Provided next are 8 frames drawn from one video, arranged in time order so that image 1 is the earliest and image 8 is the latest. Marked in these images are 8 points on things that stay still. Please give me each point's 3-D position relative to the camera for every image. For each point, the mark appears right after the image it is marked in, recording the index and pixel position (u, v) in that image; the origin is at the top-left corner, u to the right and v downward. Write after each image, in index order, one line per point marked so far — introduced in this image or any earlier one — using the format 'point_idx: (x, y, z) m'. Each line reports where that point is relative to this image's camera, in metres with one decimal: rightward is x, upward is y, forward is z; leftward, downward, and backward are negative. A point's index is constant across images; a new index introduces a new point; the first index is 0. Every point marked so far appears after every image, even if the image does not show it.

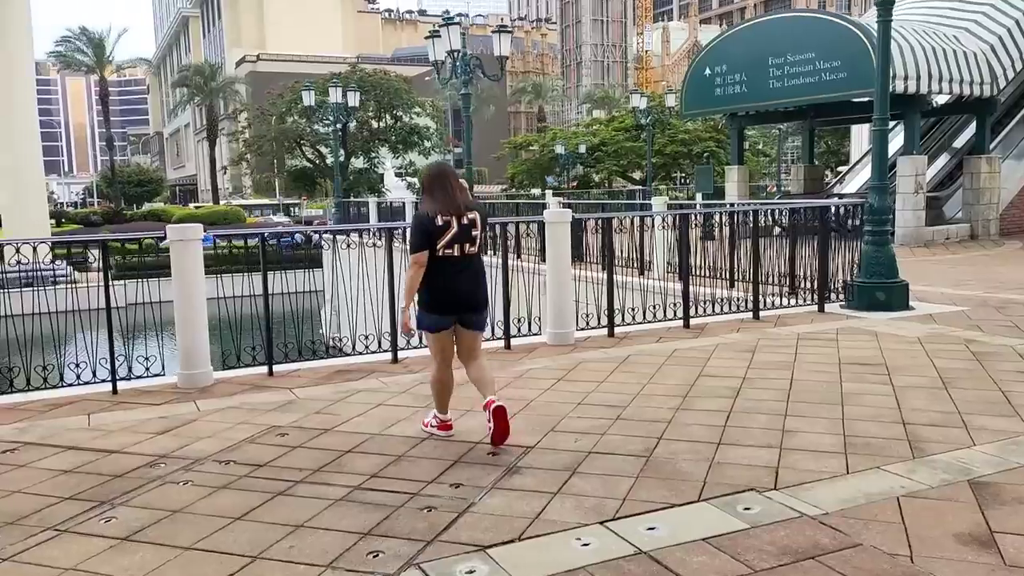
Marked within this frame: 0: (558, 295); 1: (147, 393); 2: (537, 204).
0: (+0.5, -0.1, +9.1) m
1: (-3.1, -0.9, +6.9) m
2: (+0.6, +2.0, +19.3) m
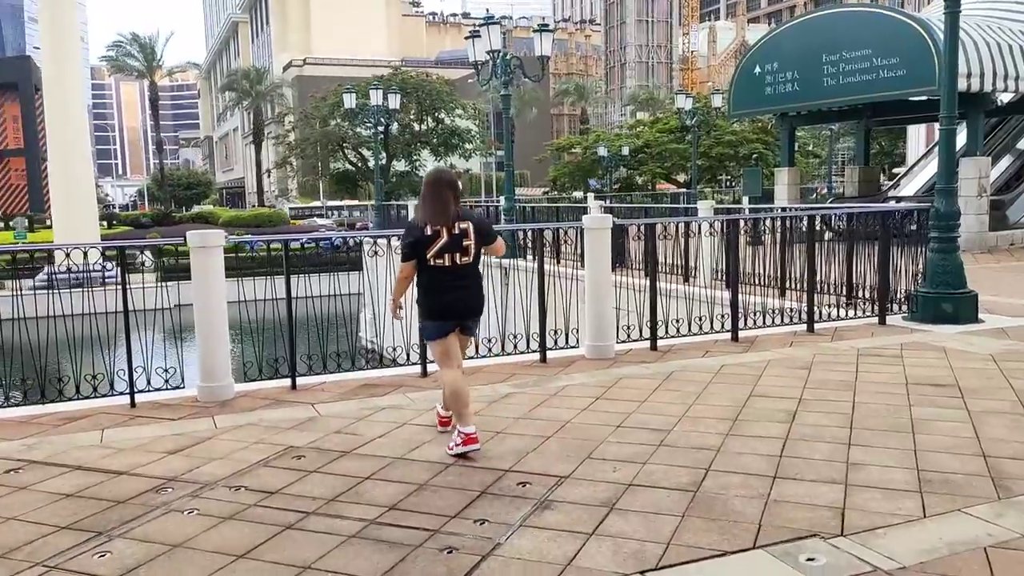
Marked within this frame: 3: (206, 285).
0: (+0.9, -0.2, +8.6) m
1: (-2.8, -1.0, +6.6) m
2: (+1.5, +1.9, +18.8) m
3: (-2.6, +0.1, +6.8) m
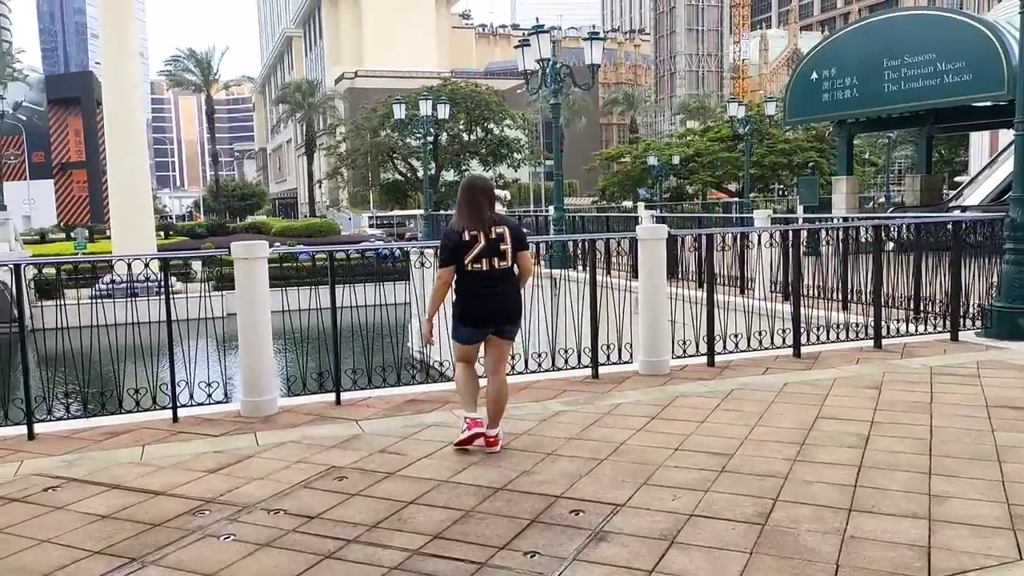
0: (+1.4, -0.3, +8.2) m
1: (-2.4, -1.1, +6.5) m
2: (+2.6, +1.6, +18.4) m
3: (-2.2, 0.0, +6.6) m
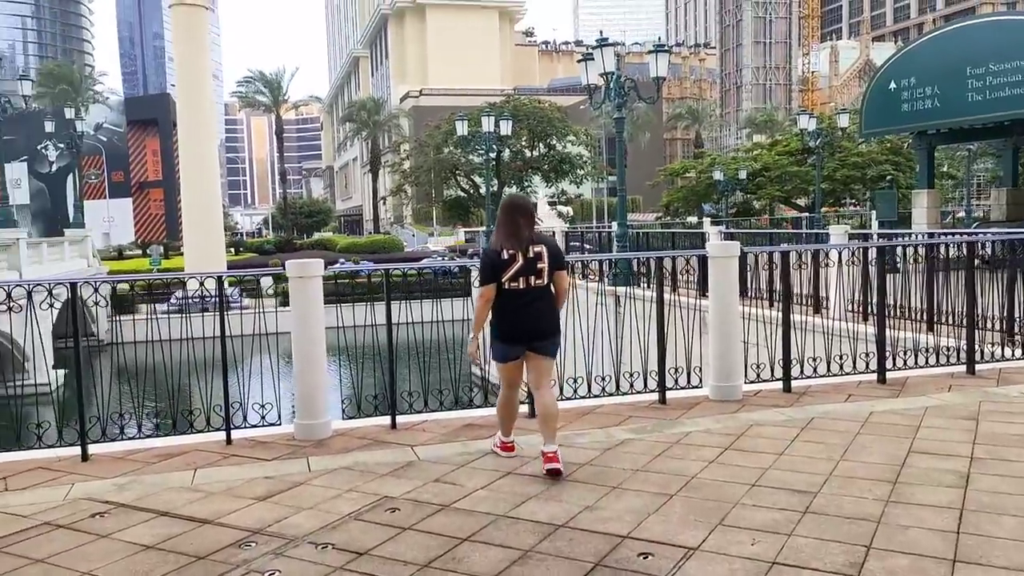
0: (+2.0, -0.5, +7.7) m
1: (-2.0, -1.2, +6.3) m
2: (+4.0, +1.2, +17.8) m
3: (-1.7, -0.2, +6.5) m
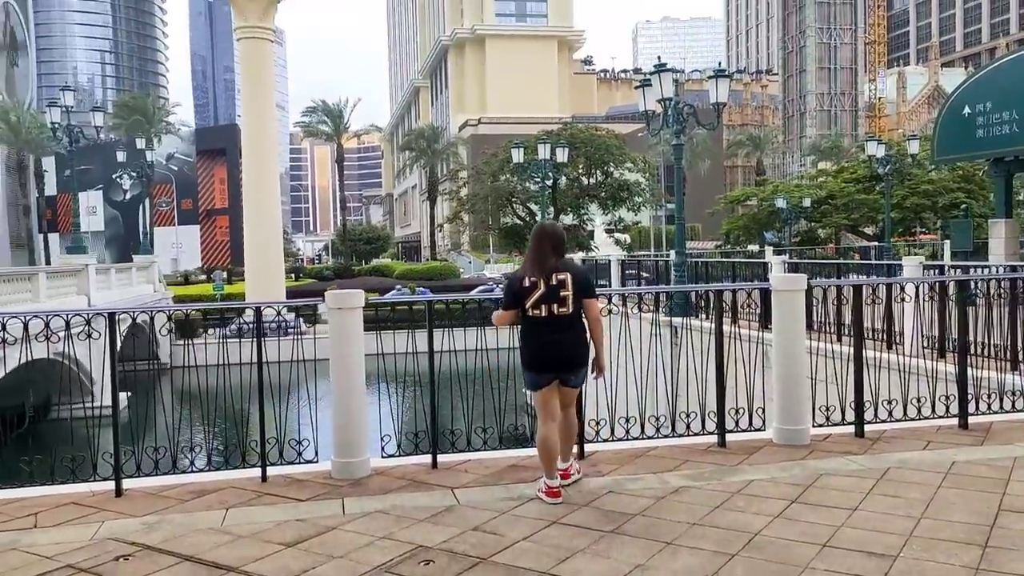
0: (+2.5, -0.9, +7.2) m
1: (-1.6, -1.5, +6.0) m
2: (+5.2, +0.5, +17.2) m
3: (-1.3, -0.4, +6.2) m
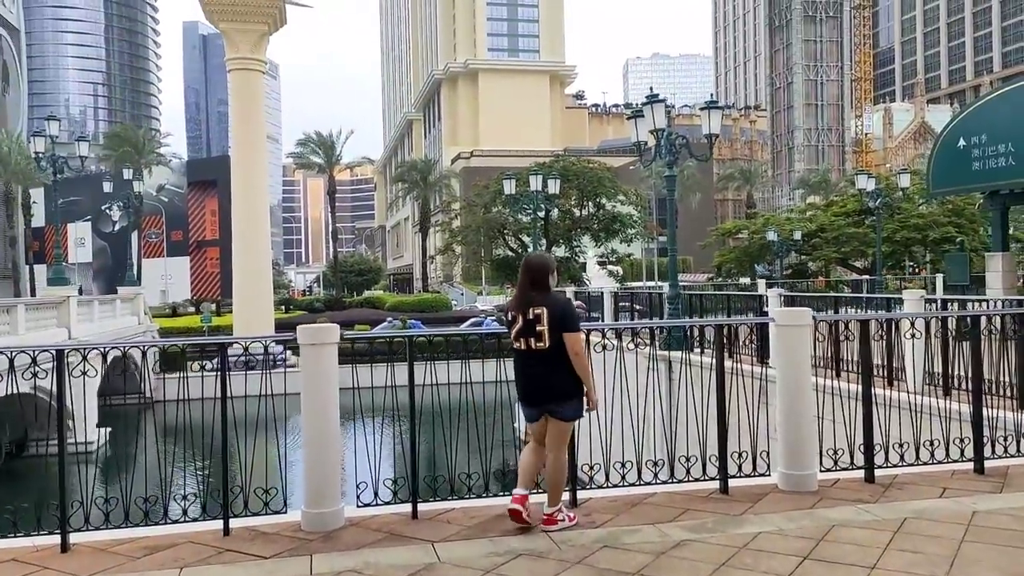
0: (+2.4, -1.2, +6.8) m
1: (-1.7, -1.7, +5.5) m
2: (+5.0, -0.2, +16.8) m
3: (-1.4, -0.7, +5.7) m
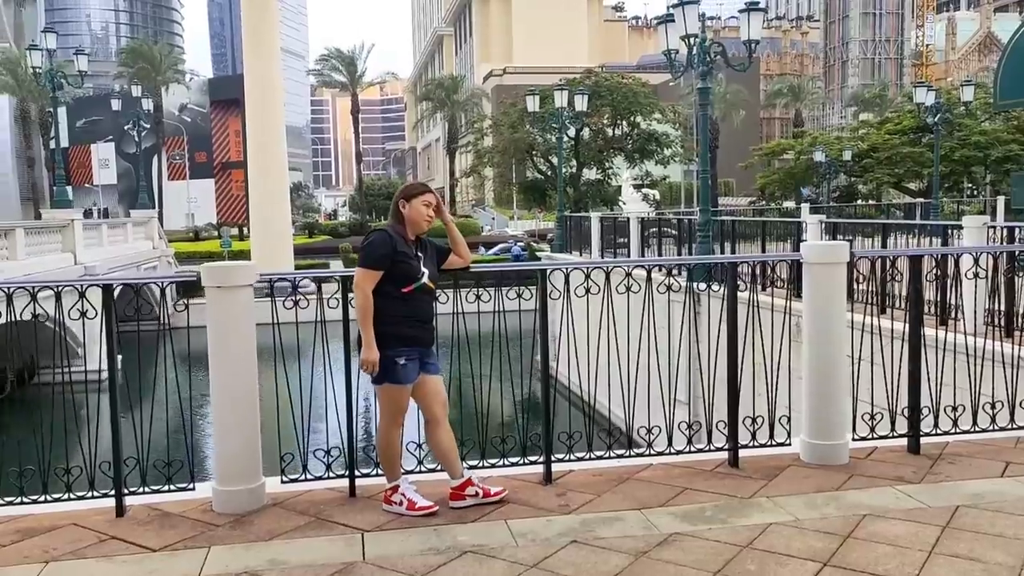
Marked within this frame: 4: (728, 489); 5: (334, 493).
0: (+2.1, -0.7, +5.6) m
1: (-2.0, -1.3, +4.6) m
2: (+5.3, +1.2, +15.3) m
3: (-1.7, -0.3, +4.7) m
4: (+1.3, -1.3, +5.2) m
5: (-1.1, -1.3, +5.0) m
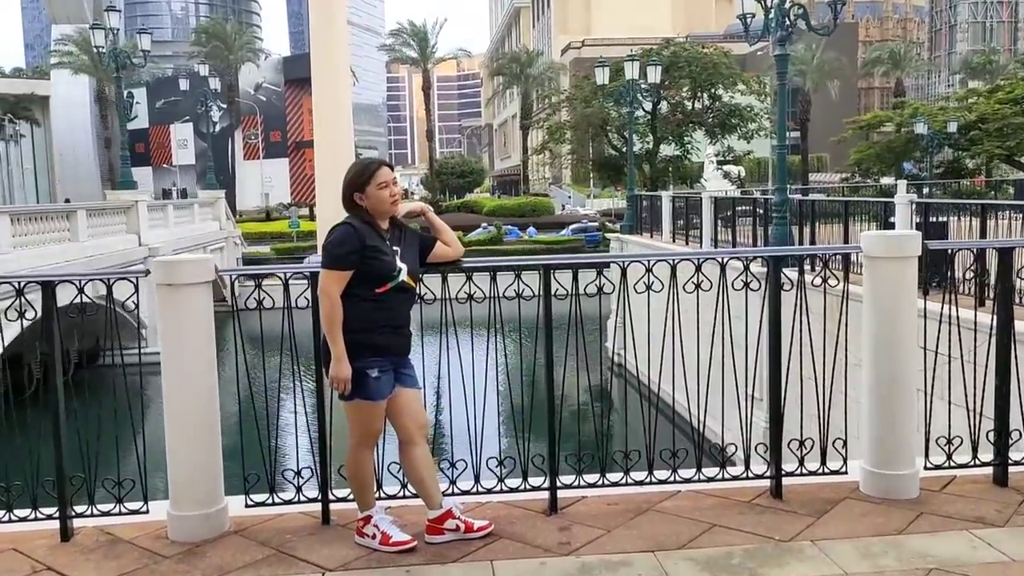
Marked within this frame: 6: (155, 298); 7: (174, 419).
0: (+2.2, -0.7, +4.6) m
1: (-2.1, -1.3, +4.1) m
2: (+6.3, +1.5, +14.0) m
3: (-1.7, -0.3, +4.1) m
4: (+1.3, -1.3, +4.3) m
5: (-1.1, -1.3, +4.4) m
6: (-1.9, -0.1, +4.2) m
7: (-1.8, -0.6, +4.2) m
